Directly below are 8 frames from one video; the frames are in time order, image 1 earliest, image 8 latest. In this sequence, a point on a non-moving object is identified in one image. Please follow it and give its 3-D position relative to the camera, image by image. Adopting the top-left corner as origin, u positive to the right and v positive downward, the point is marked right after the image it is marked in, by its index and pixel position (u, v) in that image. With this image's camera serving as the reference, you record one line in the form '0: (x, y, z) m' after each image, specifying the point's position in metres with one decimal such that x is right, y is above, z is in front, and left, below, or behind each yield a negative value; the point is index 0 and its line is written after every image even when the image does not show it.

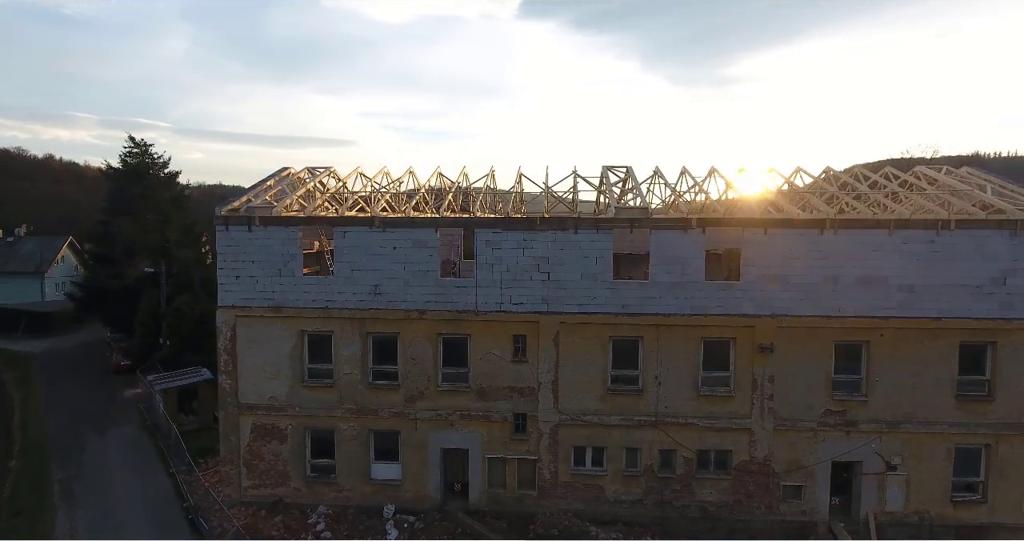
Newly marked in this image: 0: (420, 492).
0: (-2.2, -5.2, +14.3) m
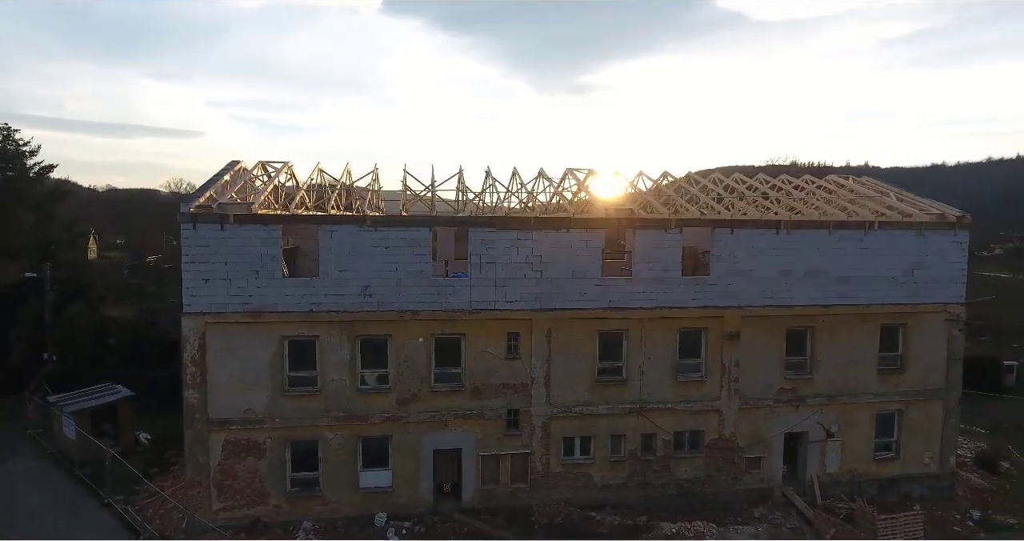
0: (-2.3, -5.2, +14.0) m
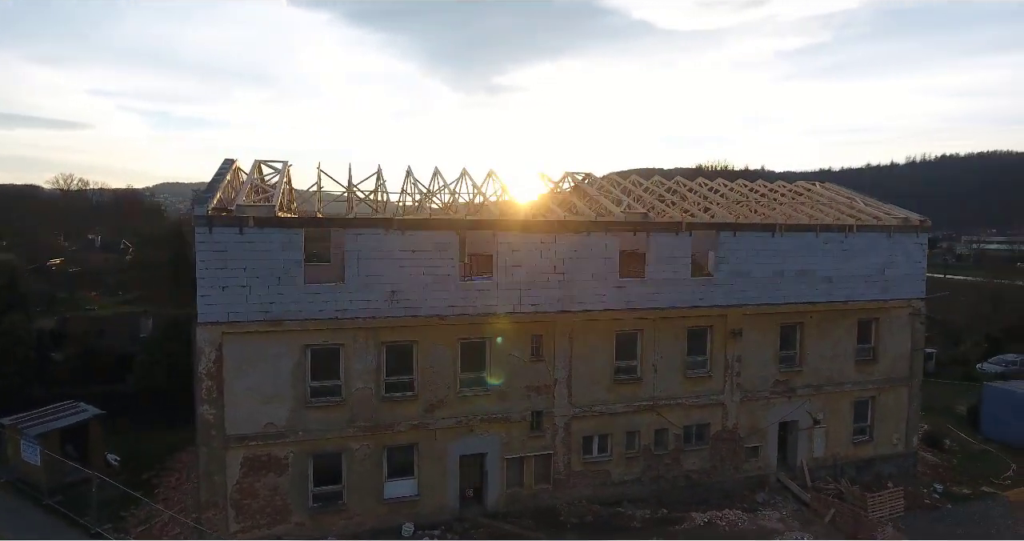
0: (-1.7, -5.3, +13.8) m
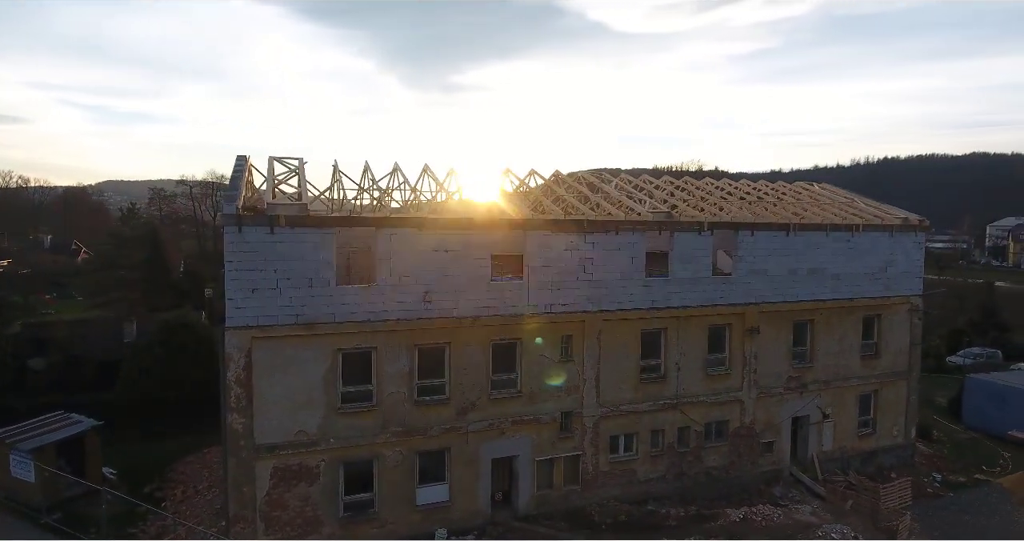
0: (-0.9, -5.3, +13.5) m
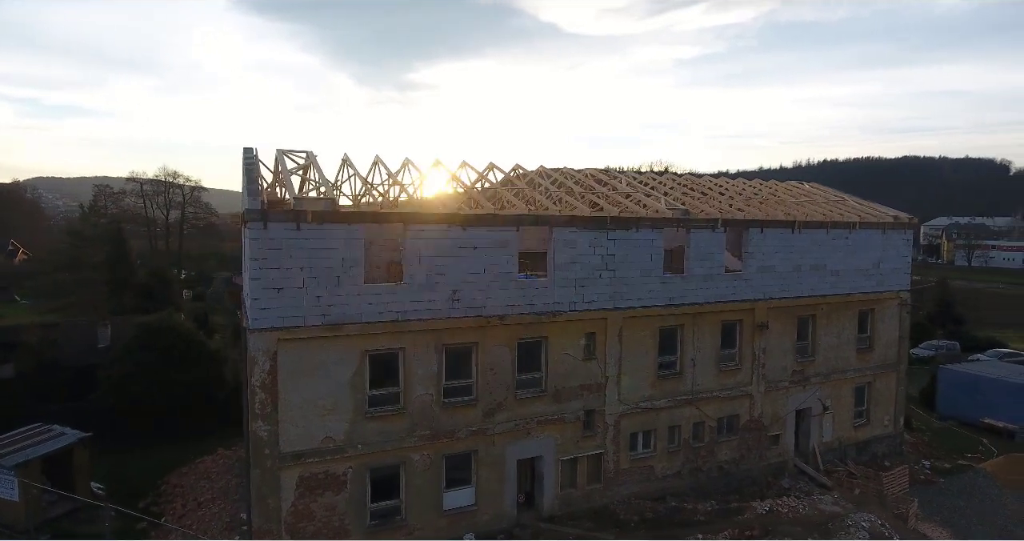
0: (-0.3, -5.2, +13.2) m
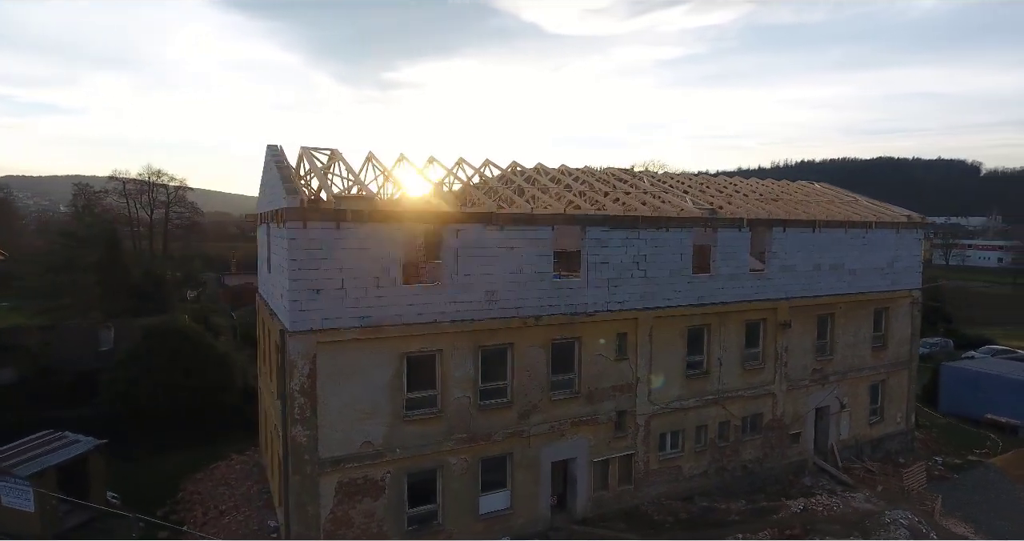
0: (+0.4, -5.2, +13.1) m
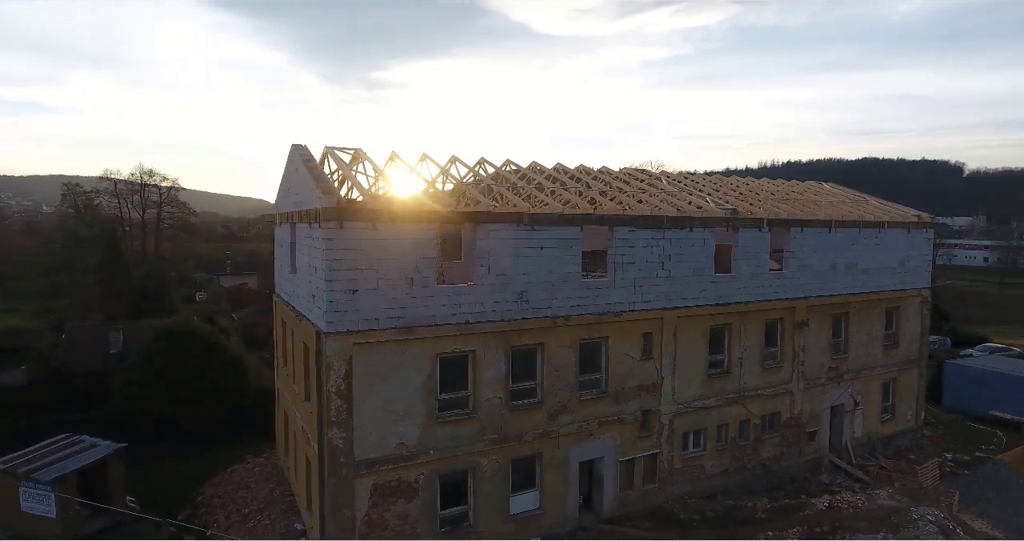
0: (+1.0, -5.2, +13.1) m
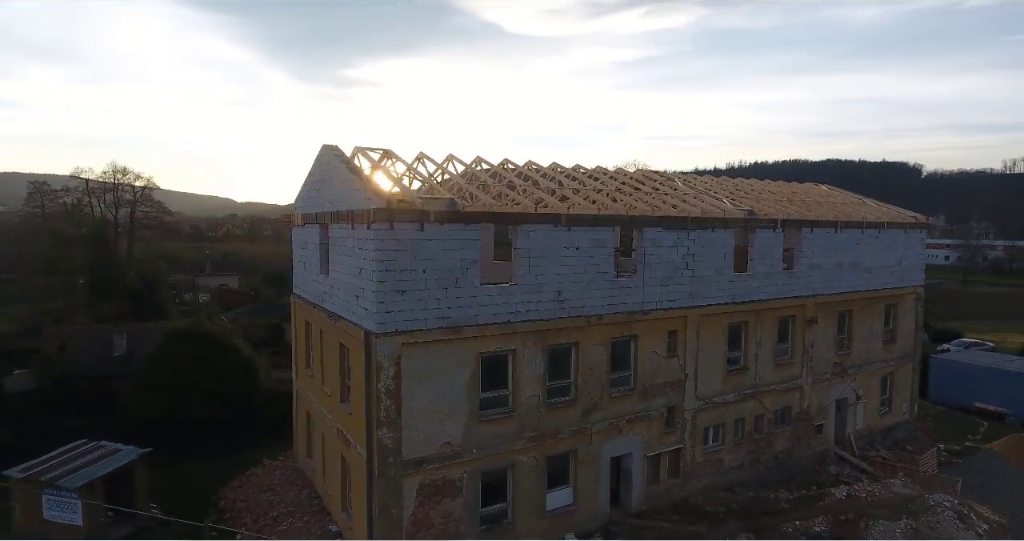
0: (+1.8, -5.2, +13.3) m
